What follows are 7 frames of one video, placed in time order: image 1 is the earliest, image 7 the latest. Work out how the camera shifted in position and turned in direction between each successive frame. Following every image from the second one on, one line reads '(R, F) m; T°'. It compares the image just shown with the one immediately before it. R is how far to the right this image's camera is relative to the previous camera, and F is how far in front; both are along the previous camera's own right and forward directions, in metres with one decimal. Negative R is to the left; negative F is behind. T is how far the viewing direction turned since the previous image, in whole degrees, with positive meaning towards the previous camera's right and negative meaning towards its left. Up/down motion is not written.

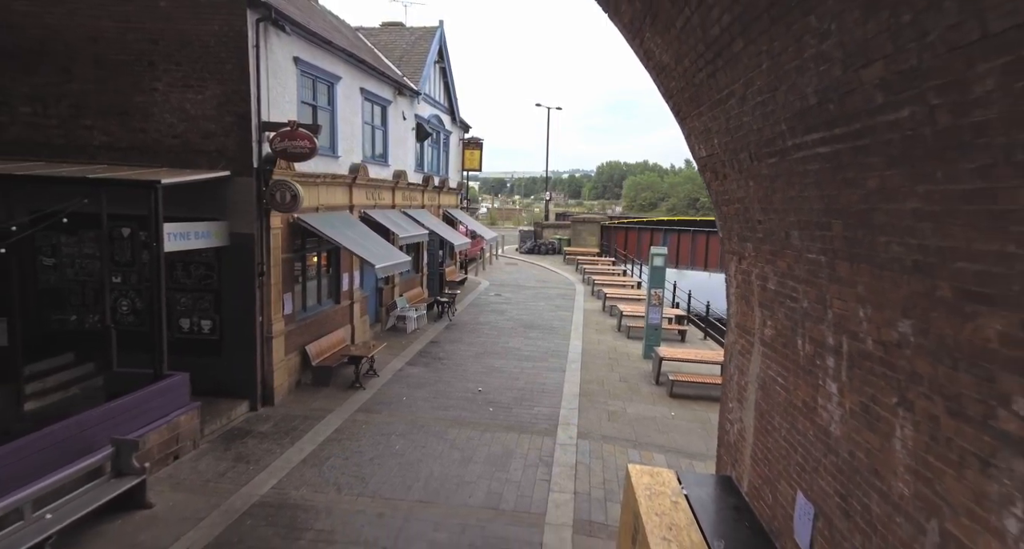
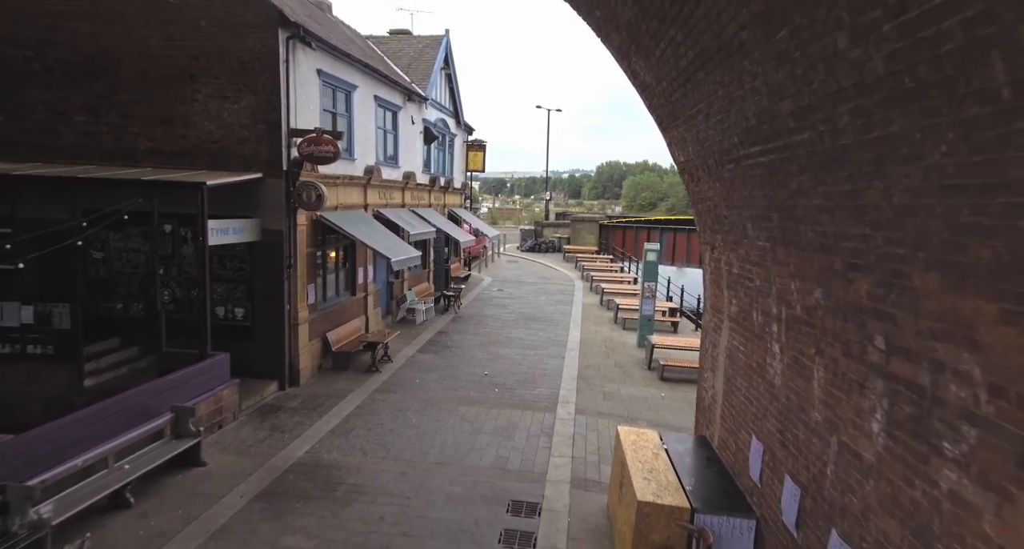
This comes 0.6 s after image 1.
(-0.1, -1.0) m; 0°
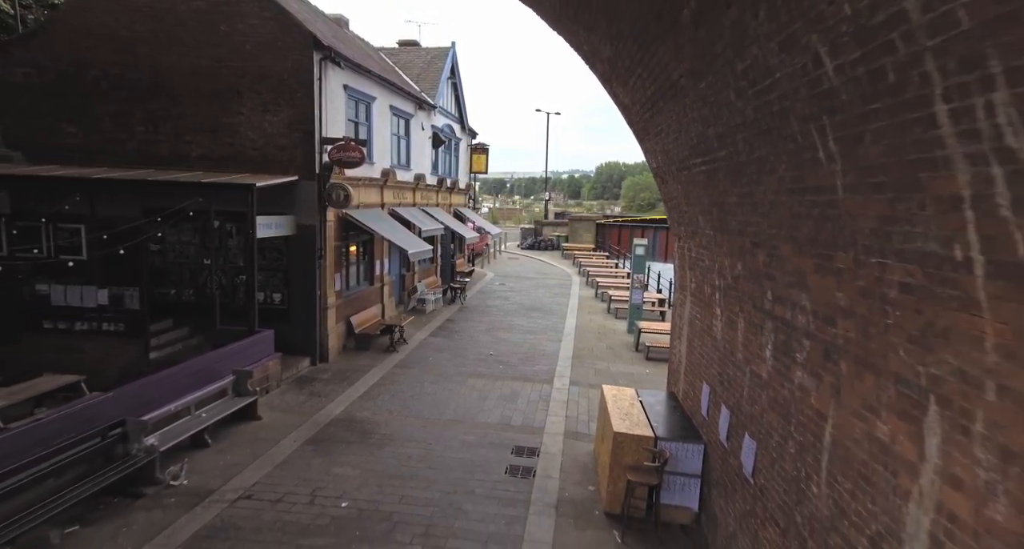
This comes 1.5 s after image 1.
(-0.1, -1.5) m; 0°
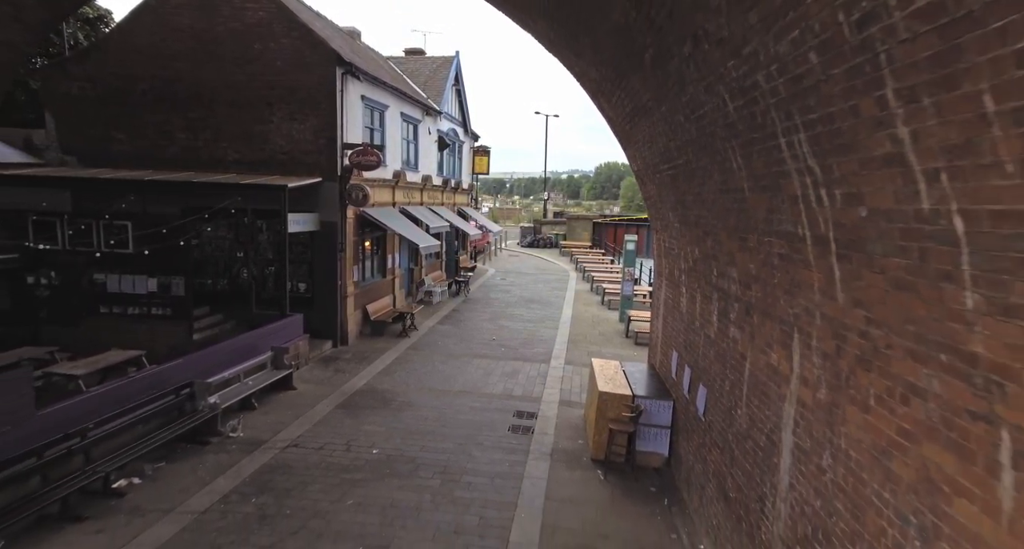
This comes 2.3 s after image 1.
(0.0, -1.3) m; 0°
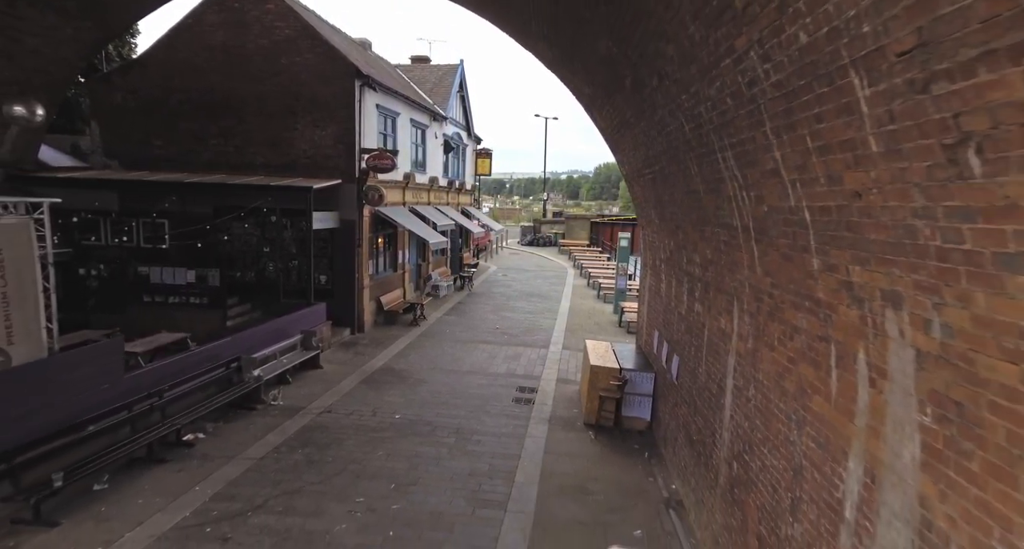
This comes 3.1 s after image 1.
(-0.1, -1.2) m; 0°
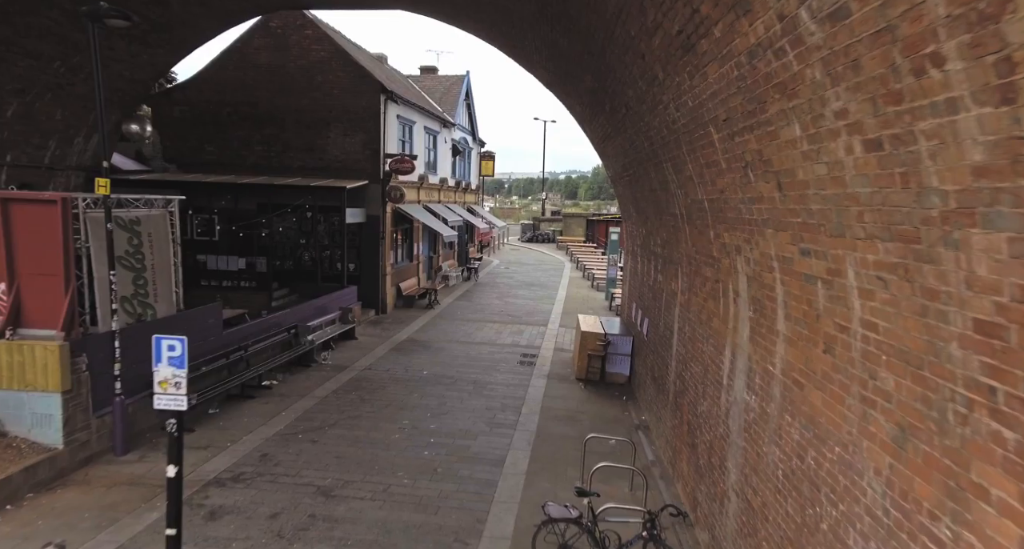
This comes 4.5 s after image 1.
(-0.1, -2.1) m; 0°
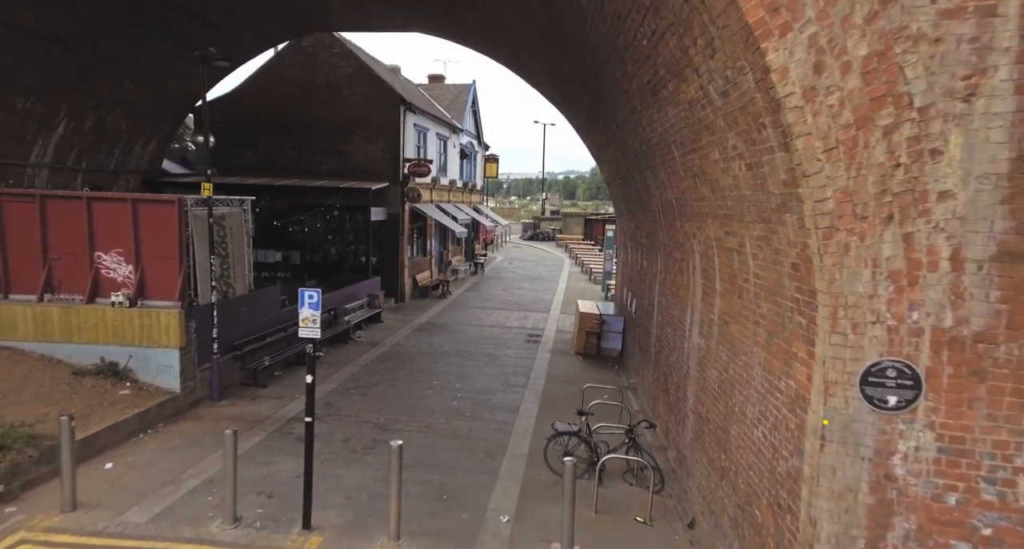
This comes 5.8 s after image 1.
(-0.2, -1.8) m; 0°
